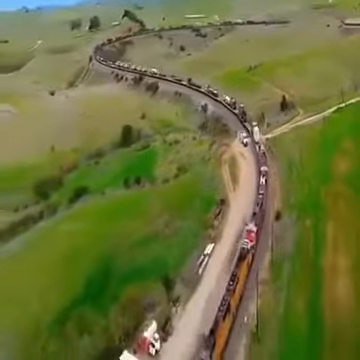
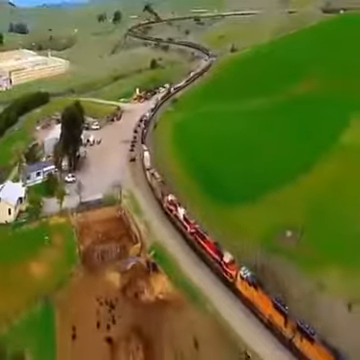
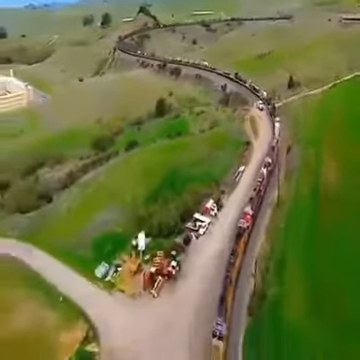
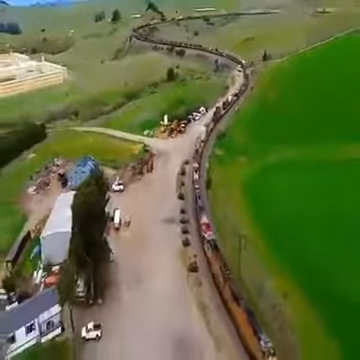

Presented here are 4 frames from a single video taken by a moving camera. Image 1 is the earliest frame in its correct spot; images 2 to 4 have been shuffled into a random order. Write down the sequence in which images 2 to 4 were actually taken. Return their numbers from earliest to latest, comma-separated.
3, 4, 2
